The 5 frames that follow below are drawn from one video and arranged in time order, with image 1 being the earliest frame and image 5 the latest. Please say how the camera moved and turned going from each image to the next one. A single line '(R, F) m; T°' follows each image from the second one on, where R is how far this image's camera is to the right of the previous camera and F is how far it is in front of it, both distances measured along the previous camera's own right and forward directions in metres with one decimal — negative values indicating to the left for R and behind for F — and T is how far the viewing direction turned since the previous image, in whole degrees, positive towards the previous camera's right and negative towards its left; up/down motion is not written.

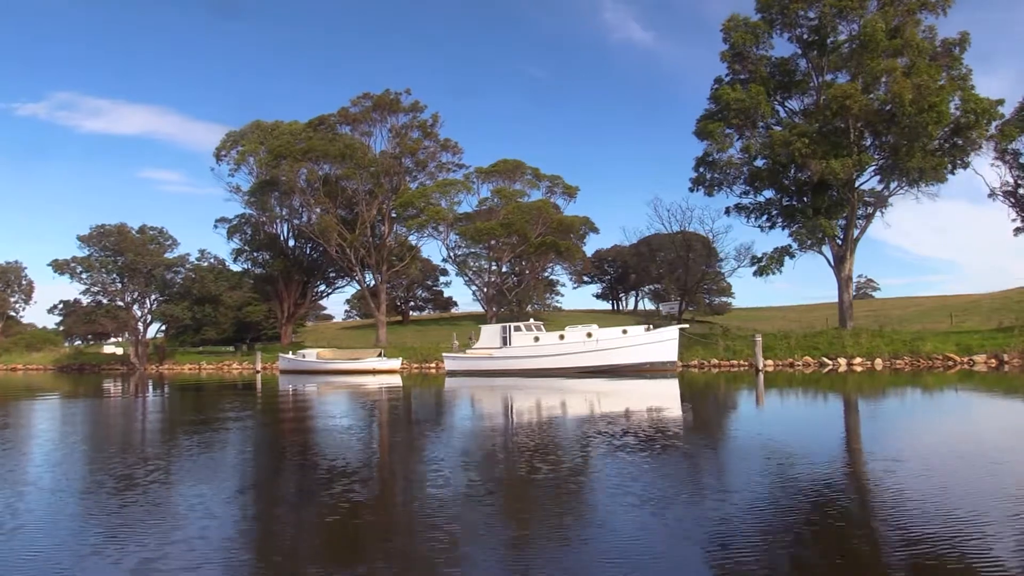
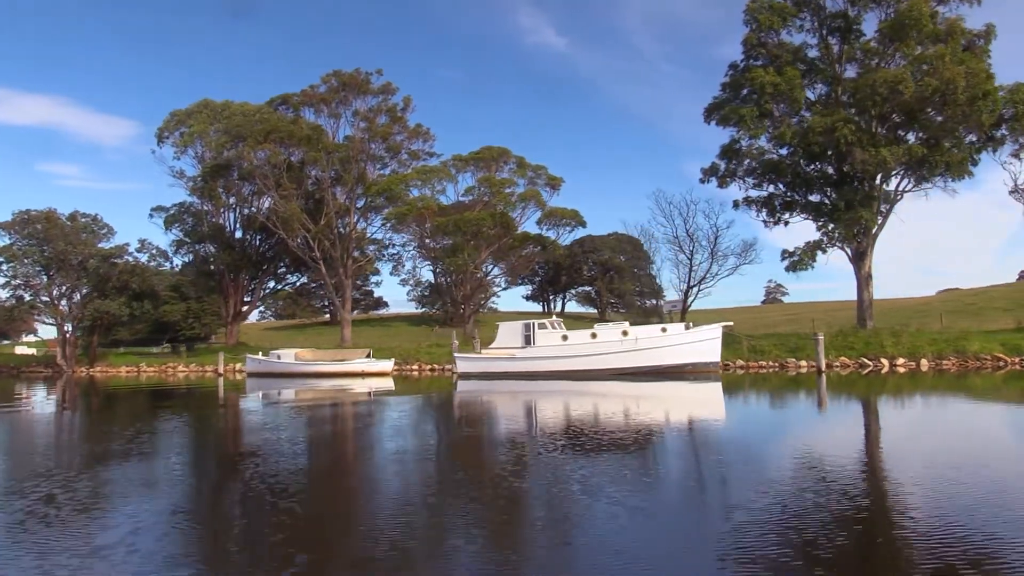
(-1.2, +1.1) m; +6°
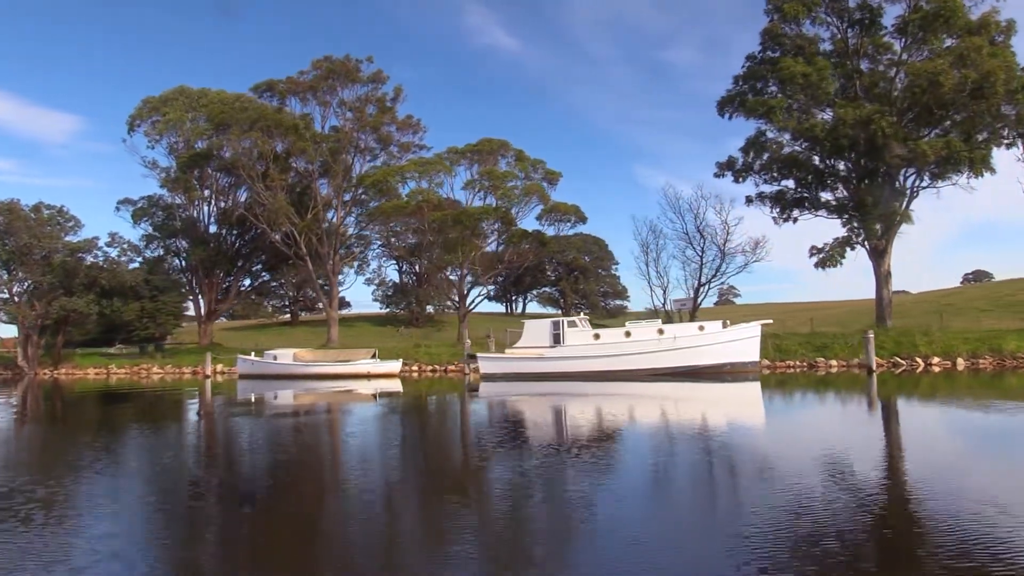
(-0.8, +0.5) m; +3°
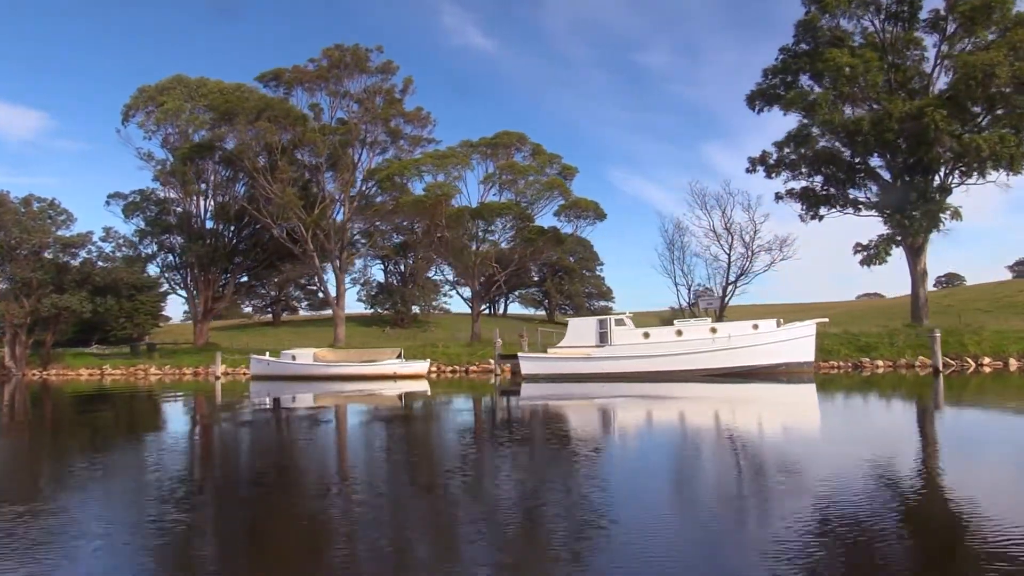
(-0.7, +0.4) m; +2°
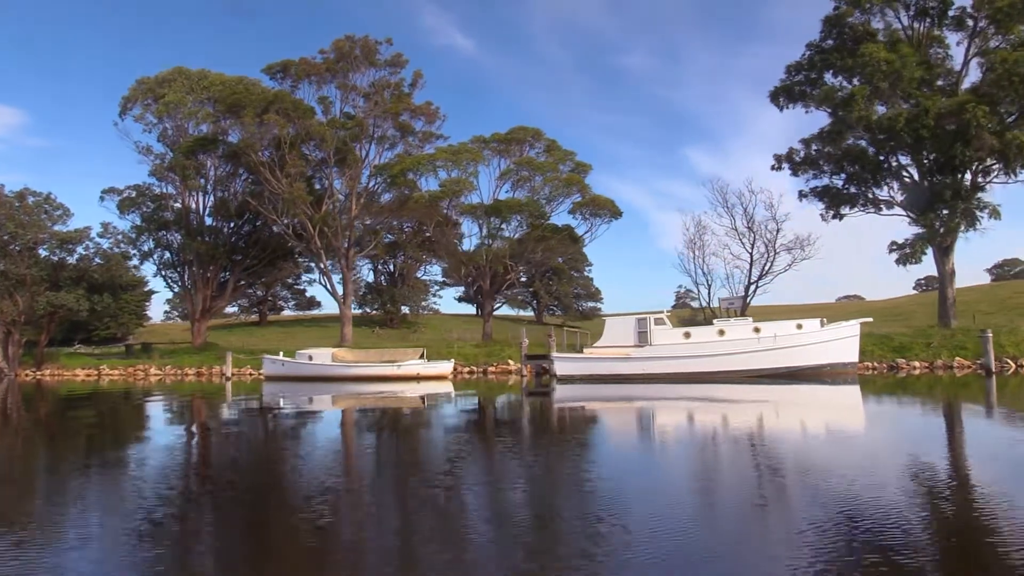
(-0.5, +0.3) m; +1°
